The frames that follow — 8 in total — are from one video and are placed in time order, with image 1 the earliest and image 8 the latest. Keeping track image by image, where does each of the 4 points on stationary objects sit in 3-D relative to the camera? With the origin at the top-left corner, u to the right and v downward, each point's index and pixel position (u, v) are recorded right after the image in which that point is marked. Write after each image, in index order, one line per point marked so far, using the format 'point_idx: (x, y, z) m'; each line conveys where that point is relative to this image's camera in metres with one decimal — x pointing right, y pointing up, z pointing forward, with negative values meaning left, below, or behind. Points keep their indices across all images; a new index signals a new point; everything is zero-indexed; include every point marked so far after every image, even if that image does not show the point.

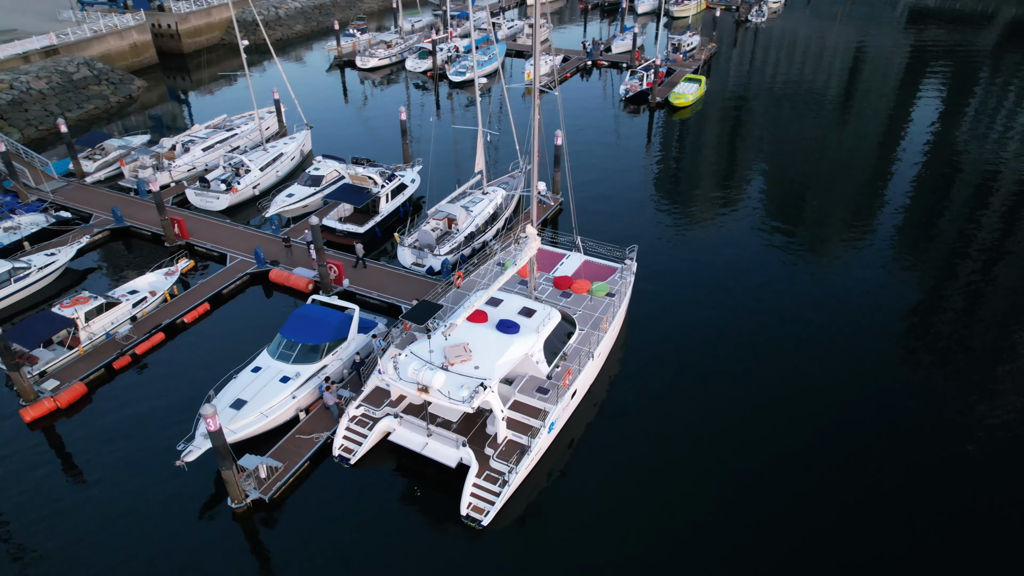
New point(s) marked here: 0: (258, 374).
0: (-7.8, -2.7, +19.7) m
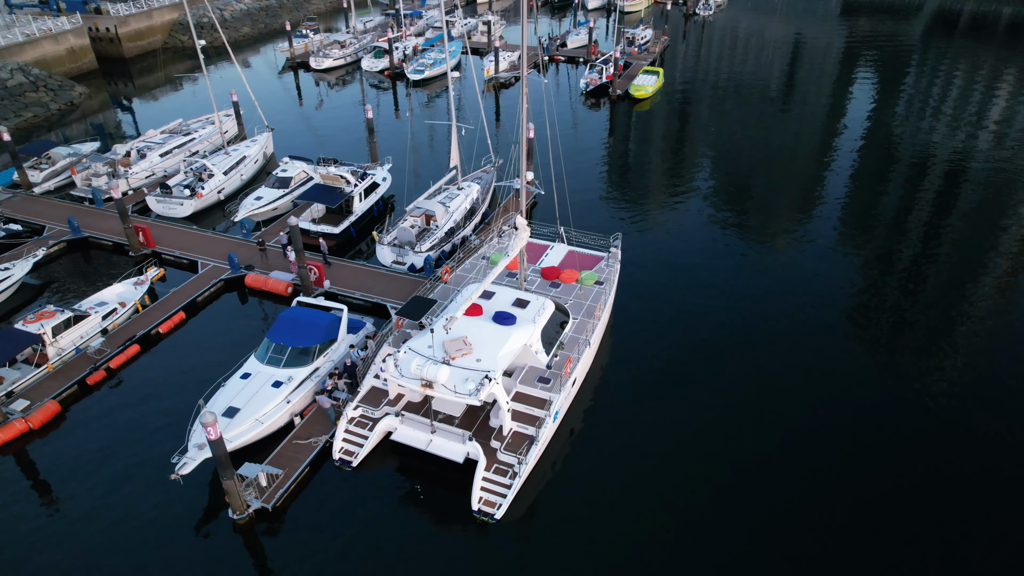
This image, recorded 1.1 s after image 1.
0: (-7.8, -2.8, +19.1) m
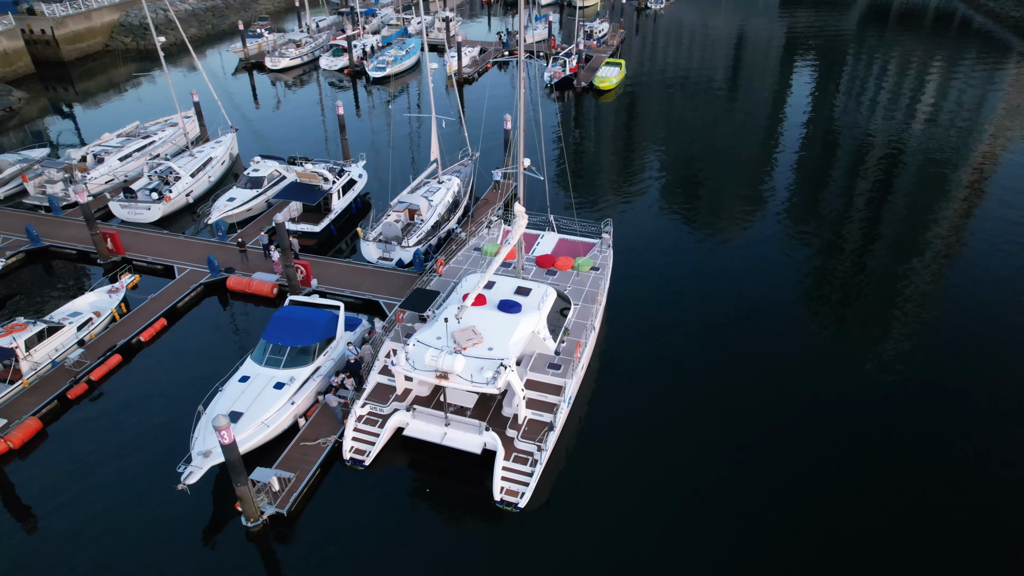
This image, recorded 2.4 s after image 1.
0: (-7.6, -2.7, +18.3) m
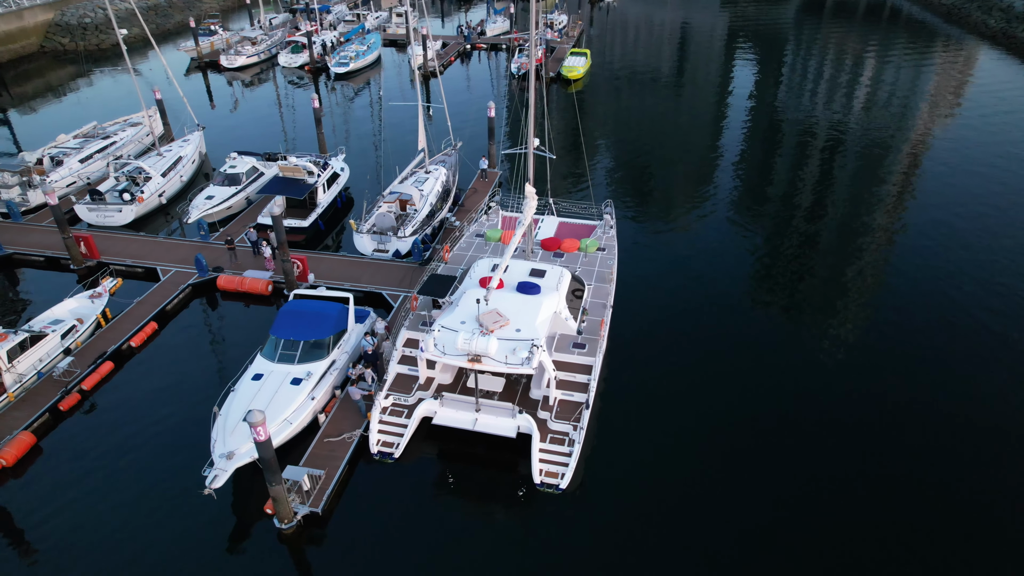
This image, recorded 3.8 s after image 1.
0: (-6.8, -2.6, +17.4) m
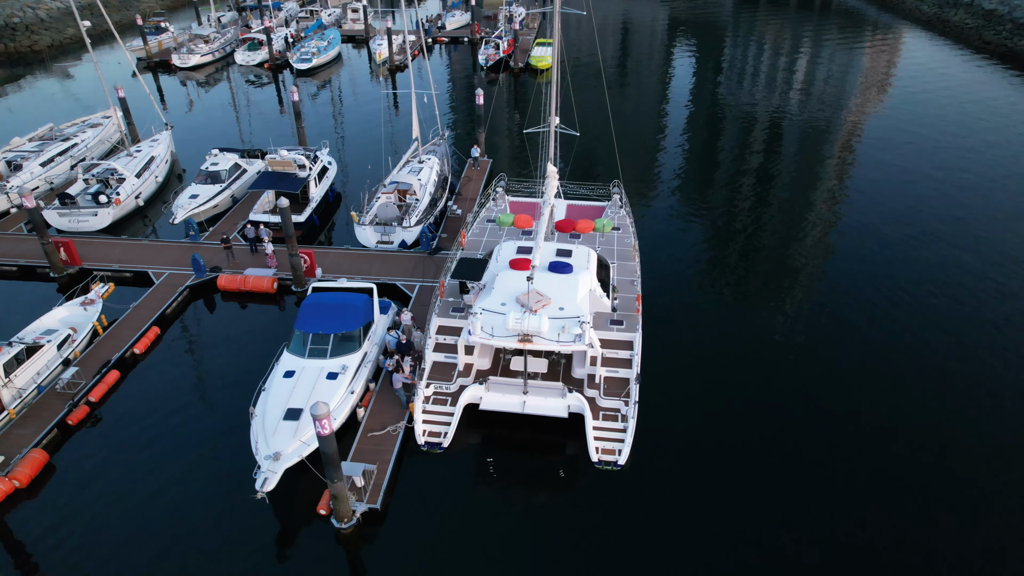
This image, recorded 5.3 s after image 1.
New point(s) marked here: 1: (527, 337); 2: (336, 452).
0: (-5.6, -2.3, +16.5) m
1: (+0.3, -1.2, +15.8) m
2: (-3.6, -3.4, +13.3) m
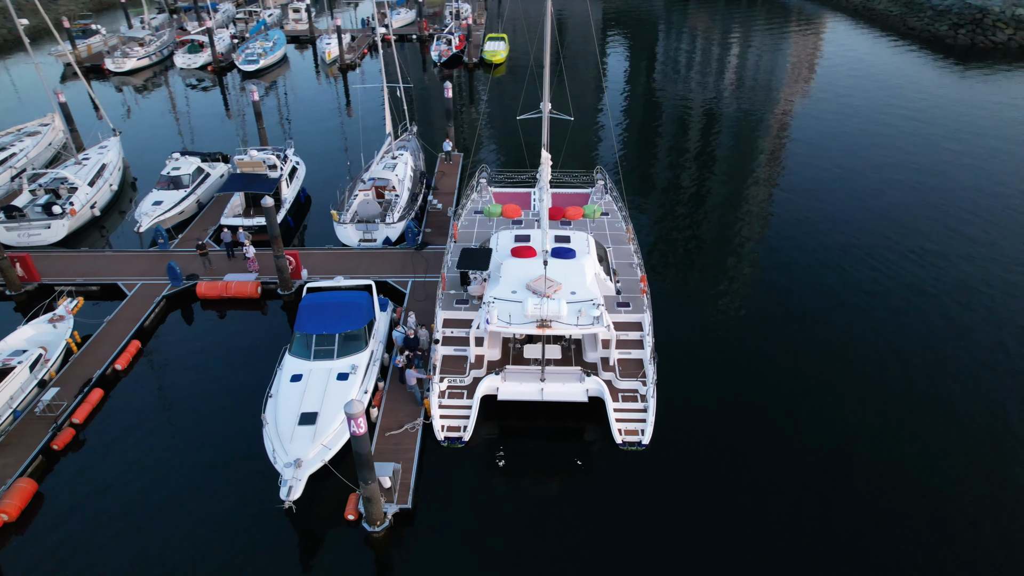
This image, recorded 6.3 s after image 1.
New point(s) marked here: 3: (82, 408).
0: (-5.1, -2.3, +15.8) m
1: (+0.8, -0.9, +15.6) m
2: (-2.8, -3.3, +12.7) m
3: (-11.2, -3.1, +16.6) m
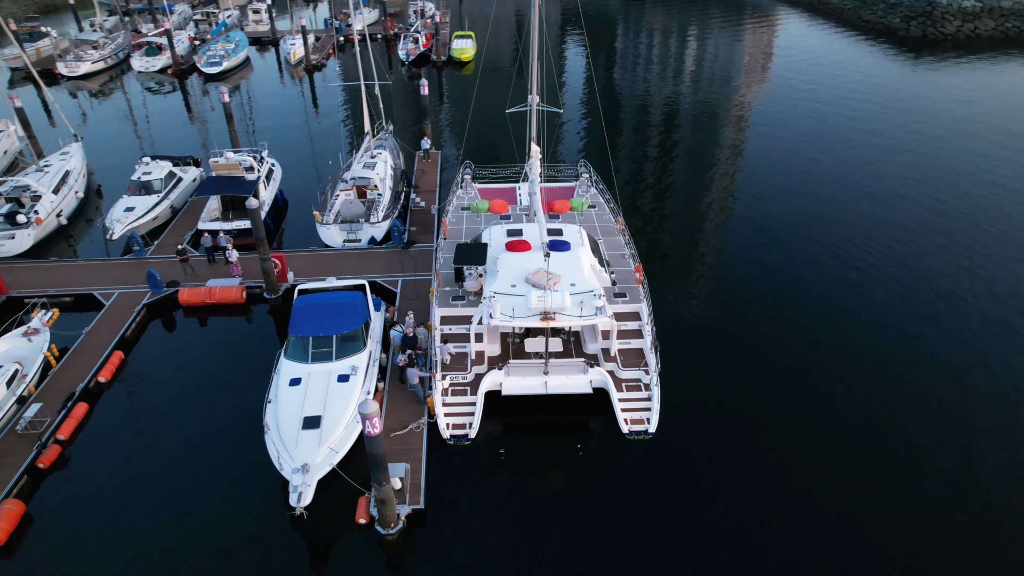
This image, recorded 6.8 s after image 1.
0: (-5.0, -2.3, +15.4) m
1: (+0.8, -0.7, +15.5) m
2: (-2.5, -3.2, +12.4) m
3: (-11.1, -3.3, +15.9) m
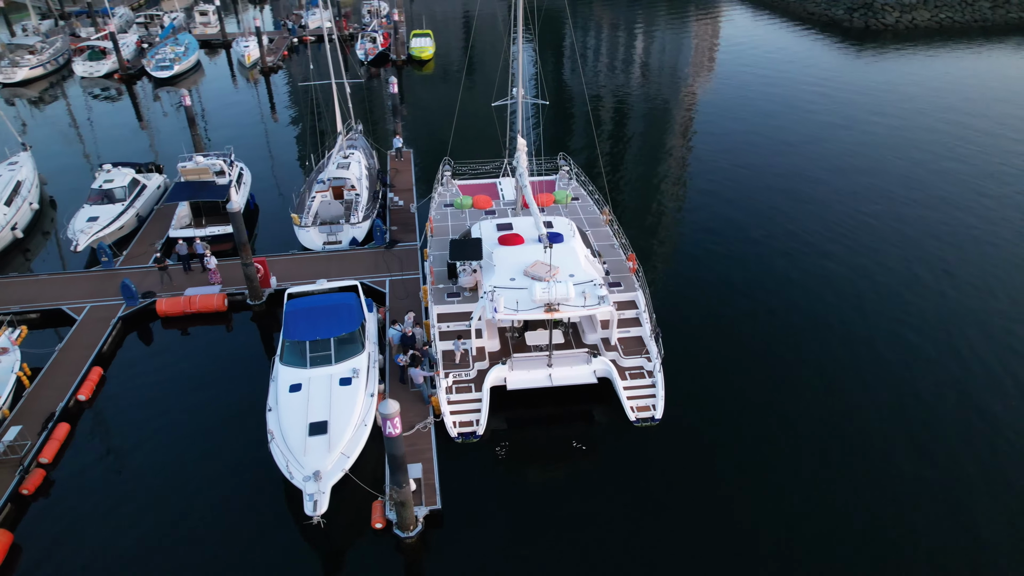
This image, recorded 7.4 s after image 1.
0: (-4.8, -2.4, +14.9) m
1: (+0.9, -0.5, +15.4) m
2: (-2.1, -3.1, +12.1) m
3: (-10.9, -3.7, +14.9) m
